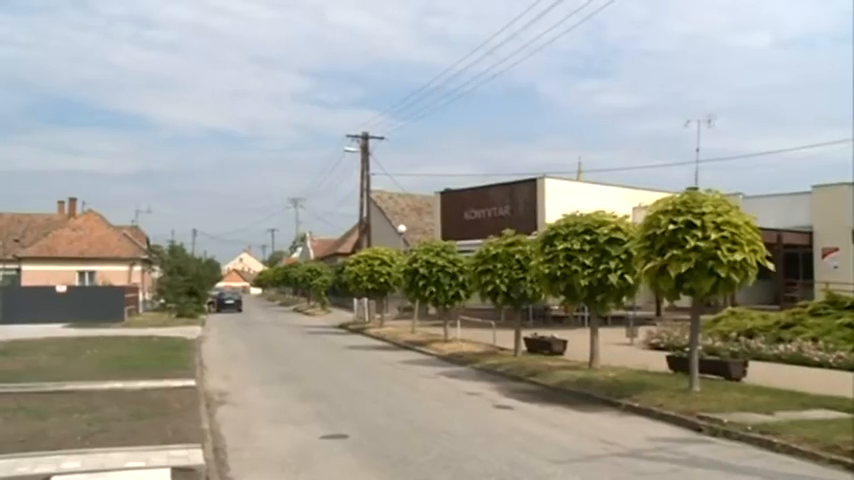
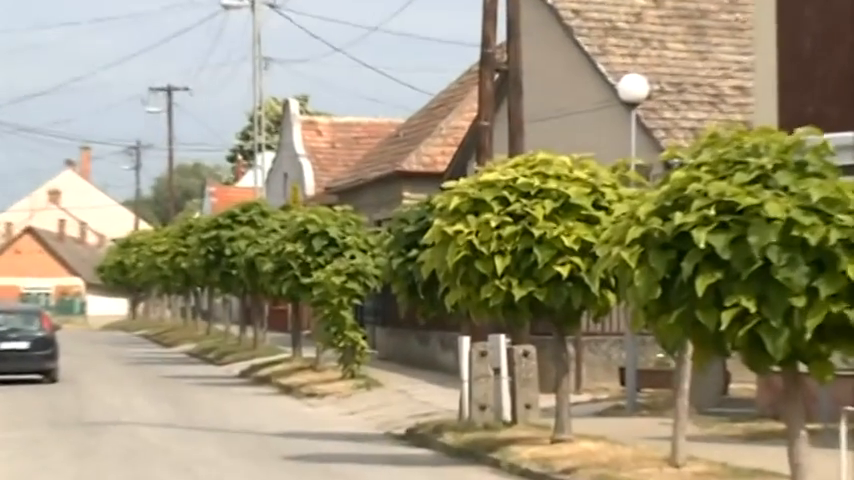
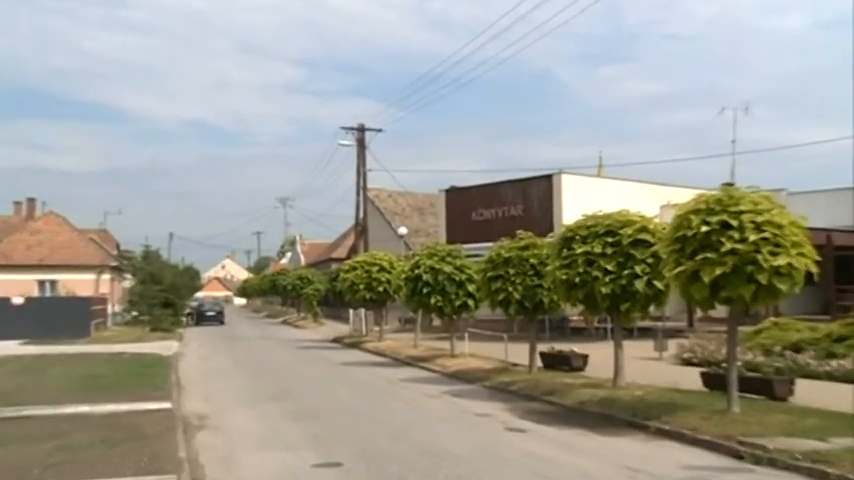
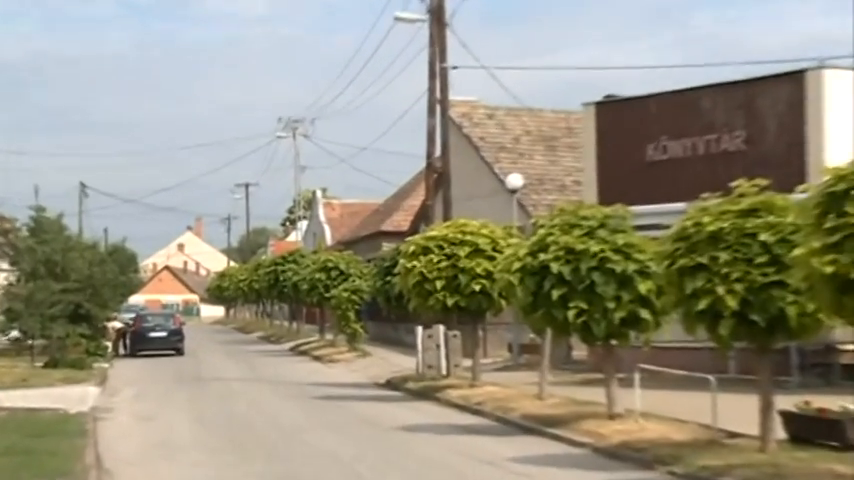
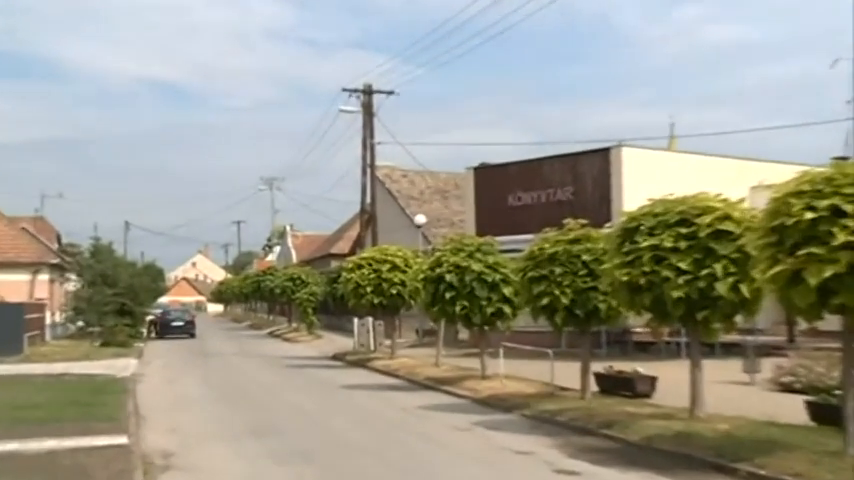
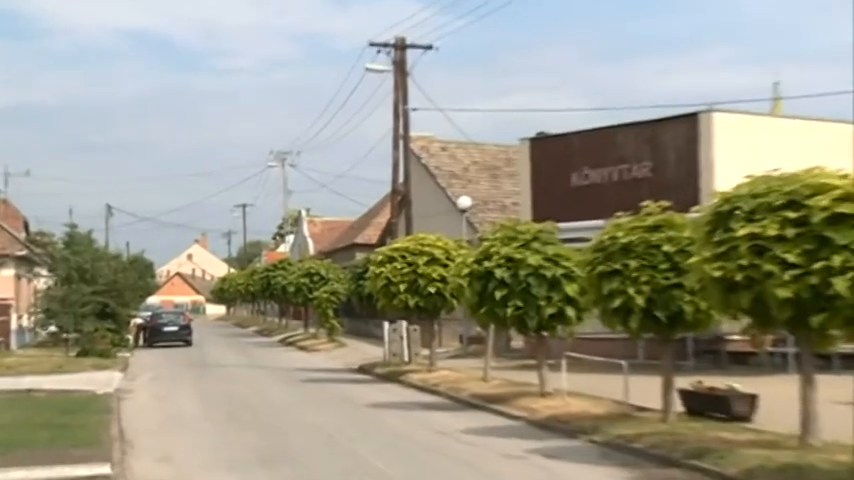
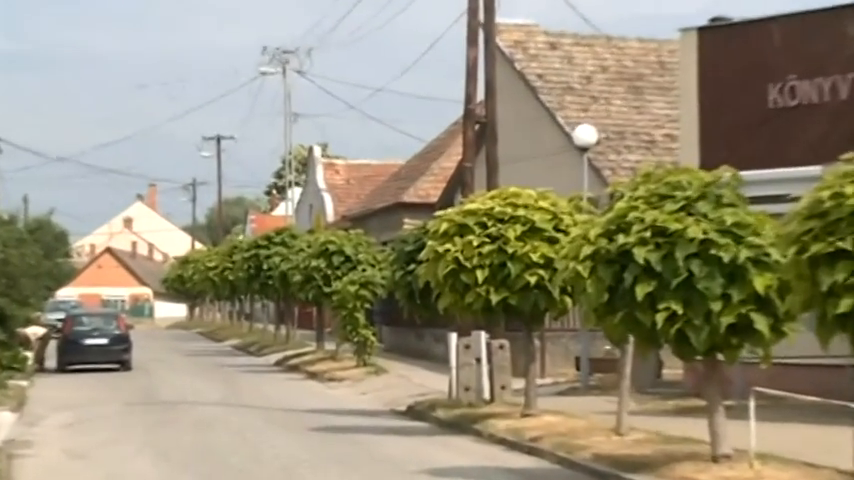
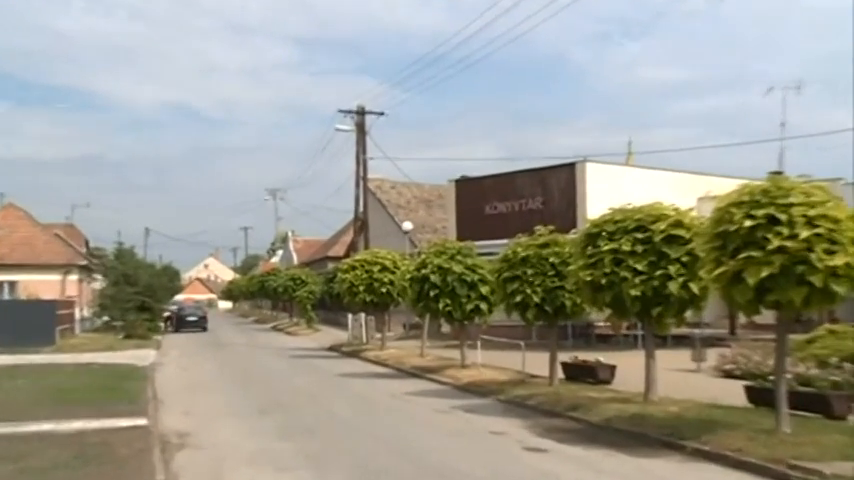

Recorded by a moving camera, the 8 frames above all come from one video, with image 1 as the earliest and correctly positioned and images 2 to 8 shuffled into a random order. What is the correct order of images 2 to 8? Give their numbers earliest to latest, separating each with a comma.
3, 8, 5, 6, 4, 7, 2
